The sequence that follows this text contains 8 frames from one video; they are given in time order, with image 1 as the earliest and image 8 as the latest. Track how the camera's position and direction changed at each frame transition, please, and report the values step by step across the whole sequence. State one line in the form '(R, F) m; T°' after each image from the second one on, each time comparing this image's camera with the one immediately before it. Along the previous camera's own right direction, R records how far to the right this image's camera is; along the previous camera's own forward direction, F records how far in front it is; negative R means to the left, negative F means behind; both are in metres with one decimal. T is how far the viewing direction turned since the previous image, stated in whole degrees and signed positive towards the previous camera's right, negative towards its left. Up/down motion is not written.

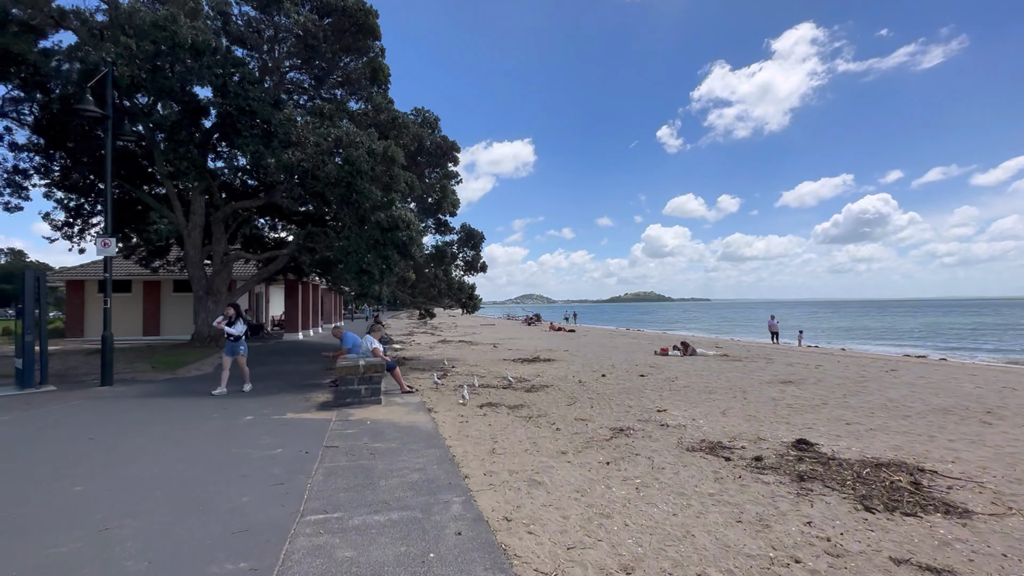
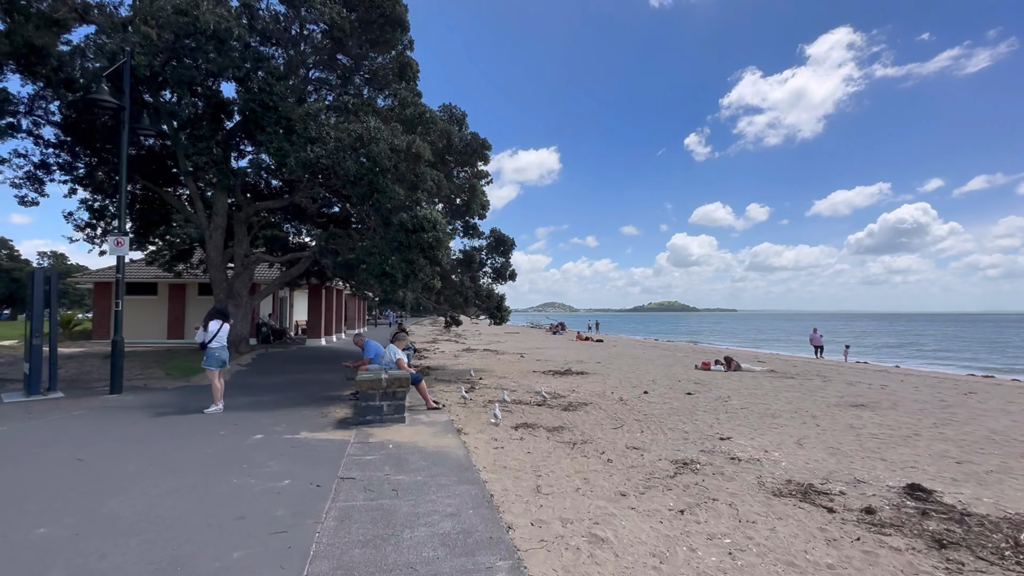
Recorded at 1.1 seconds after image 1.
(-0.3, +1.1) m; -3°
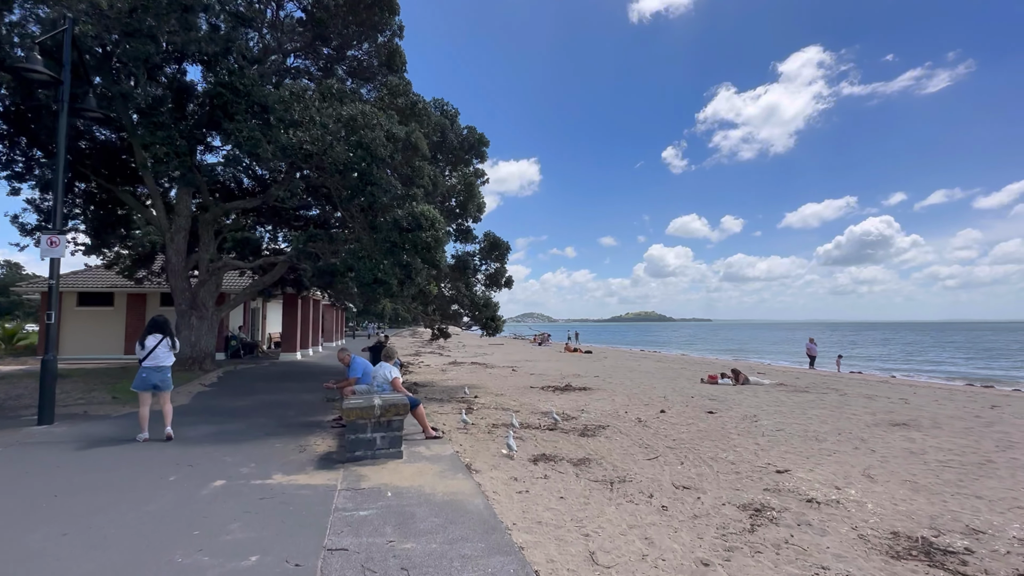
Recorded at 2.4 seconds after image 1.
(-0.6, +1.3) m; +3°
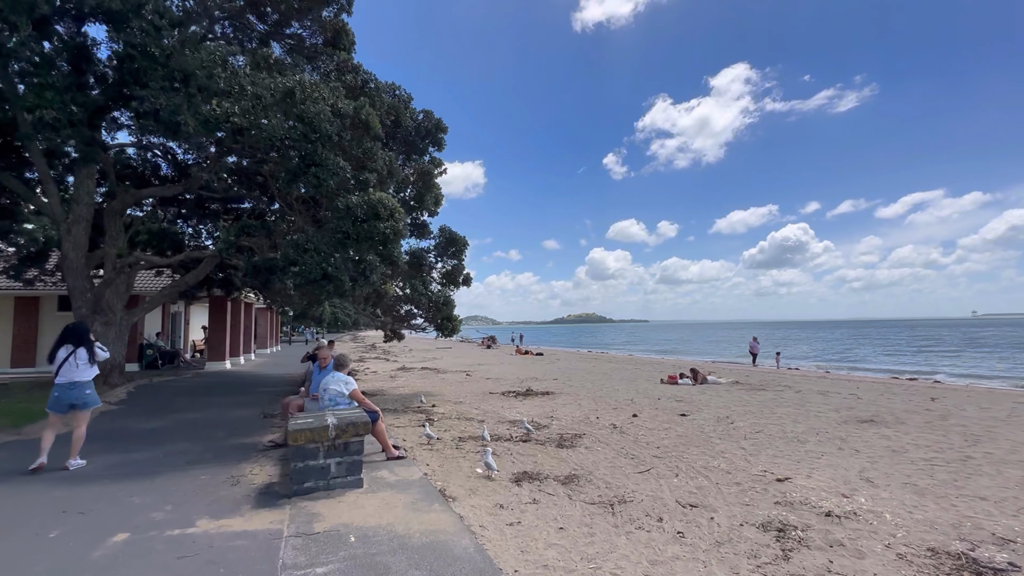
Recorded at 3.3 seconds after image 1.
(-0.5, +0.9) m; +7°
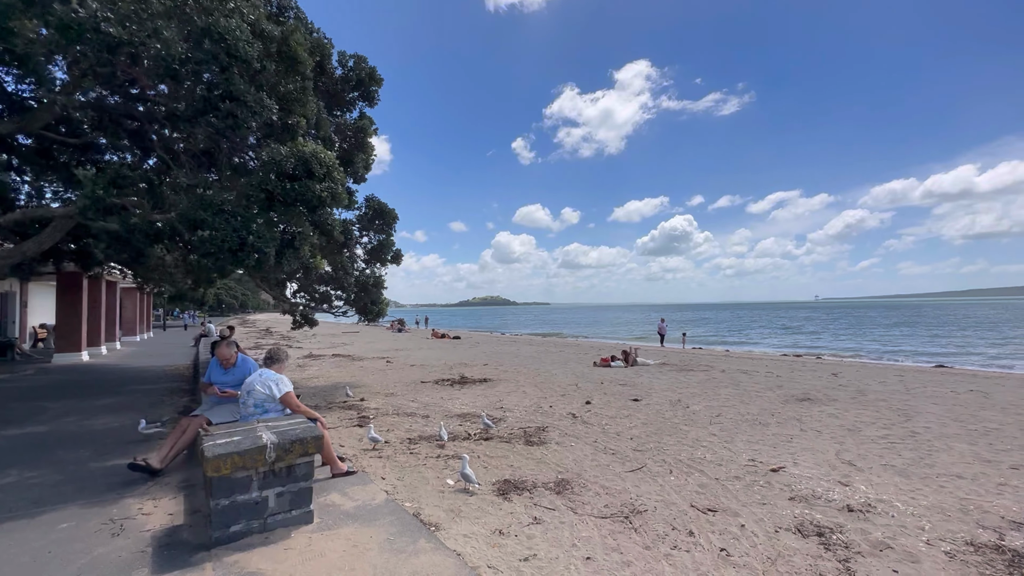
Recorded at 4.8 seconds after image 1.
(-0.9, +1.2) m; +12°
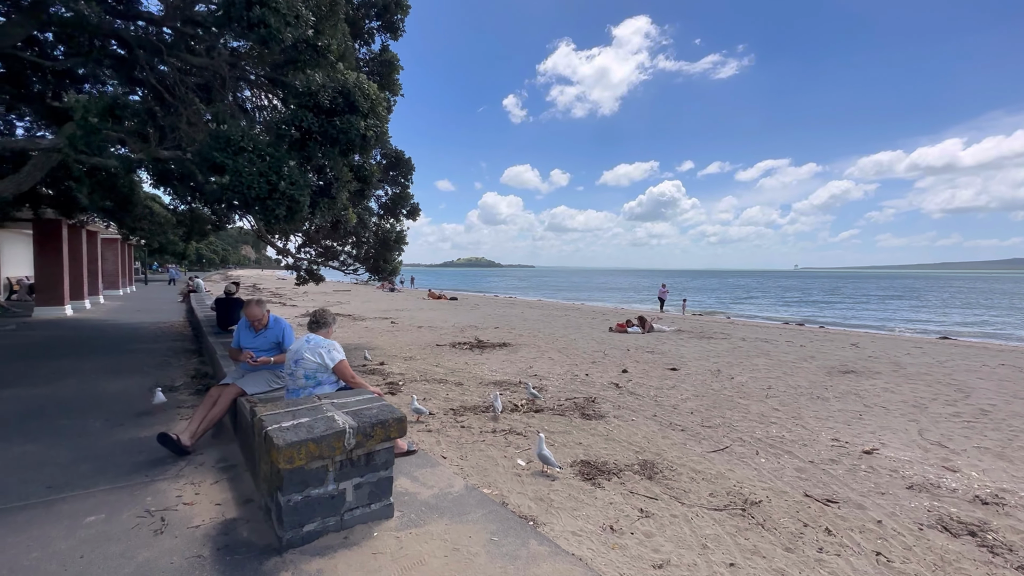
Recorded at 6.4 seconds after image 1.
(-1.1, +0.8) m; +2°
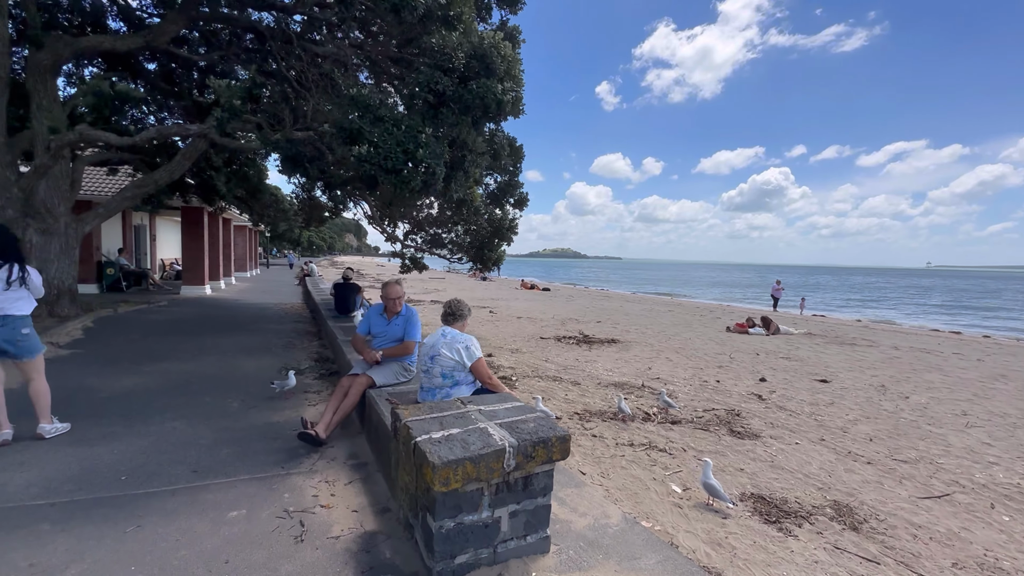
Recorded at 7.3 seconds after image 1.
(-0.7, +0.6) m; -10°
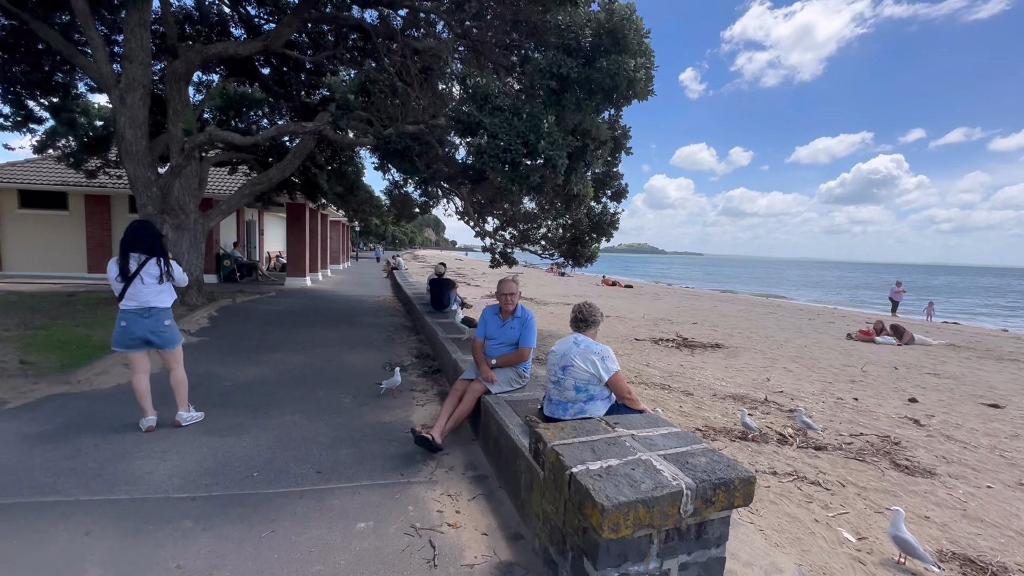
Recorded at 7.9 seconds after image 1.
(-0.5, +0.4) m; -9°
